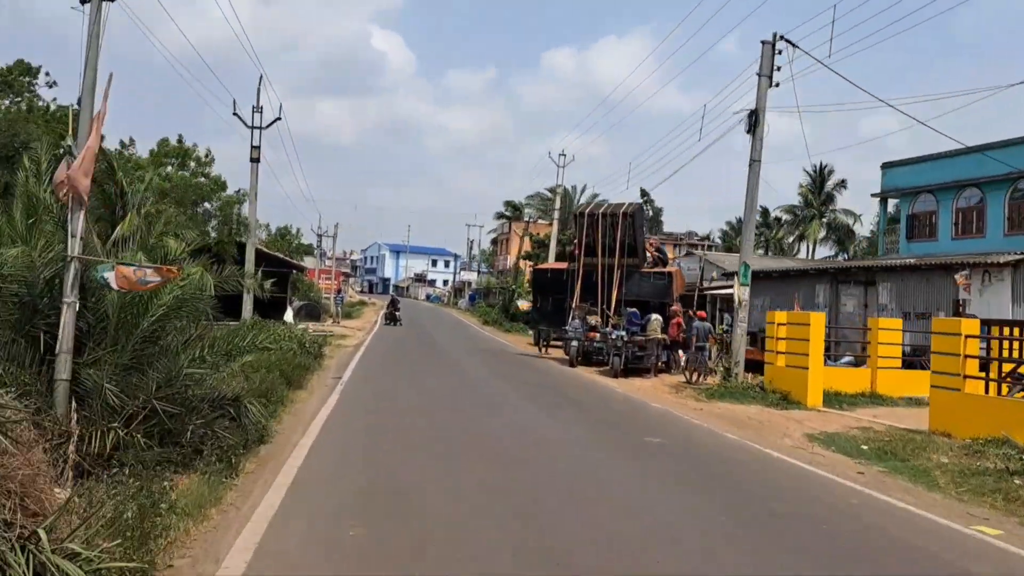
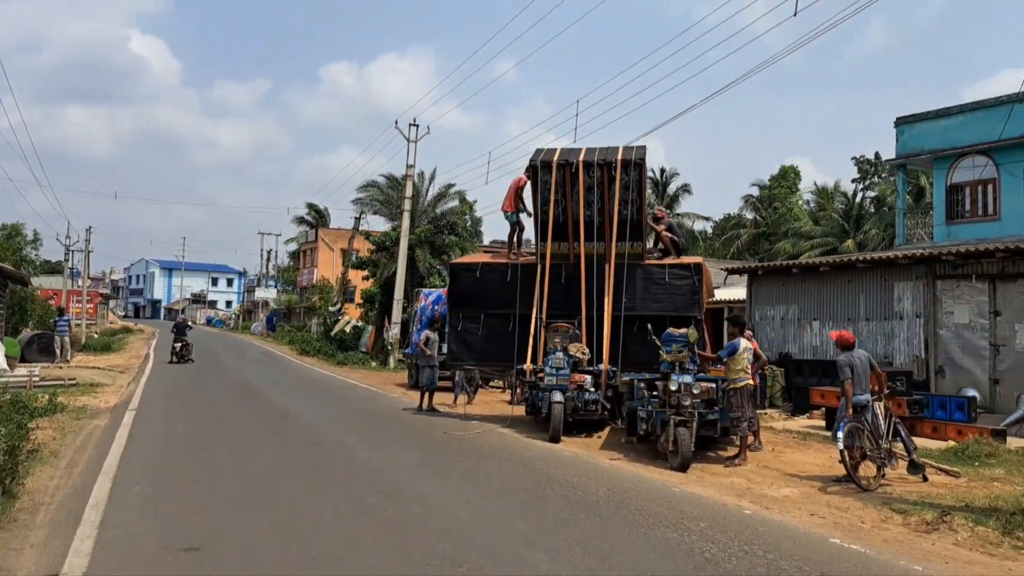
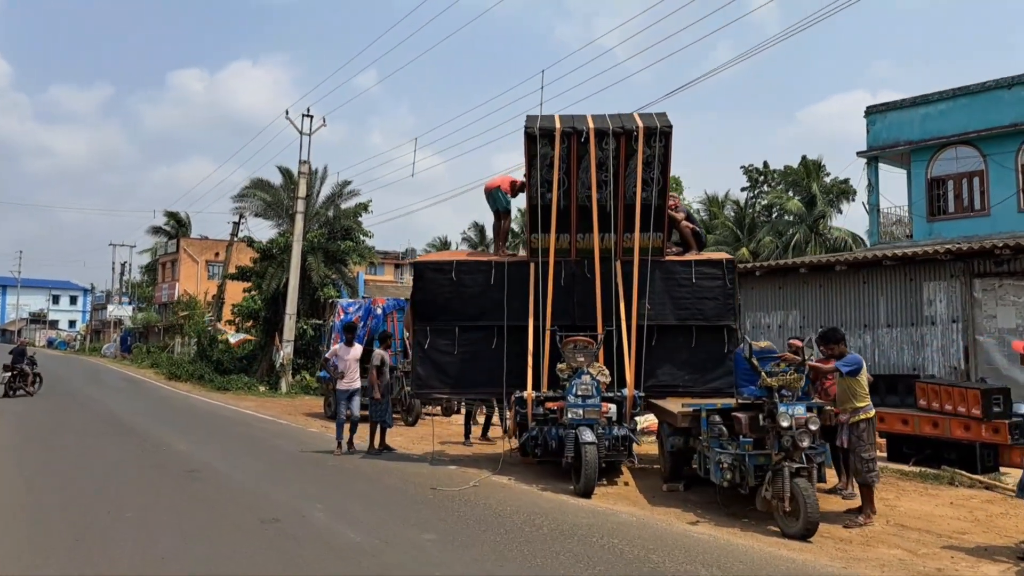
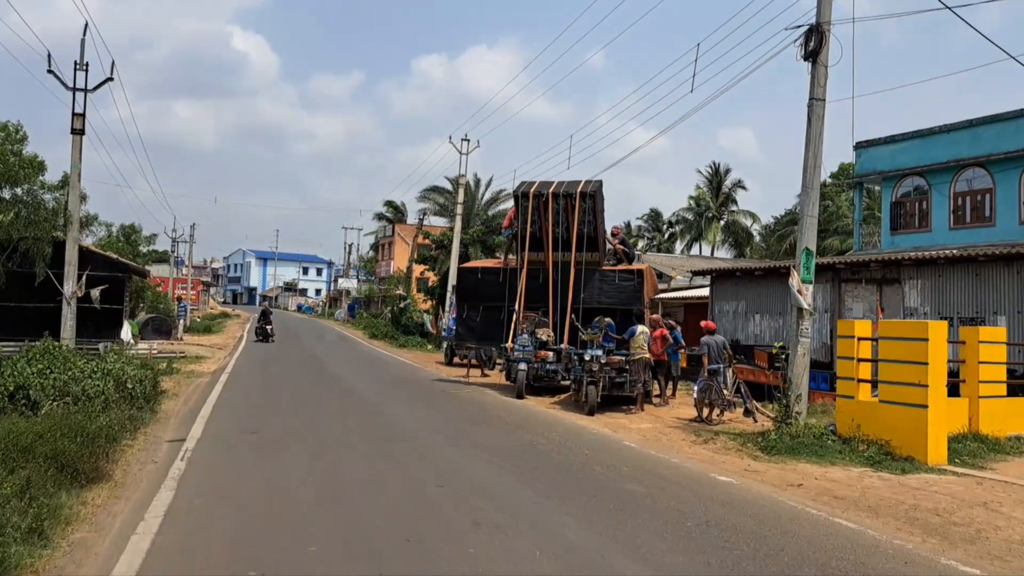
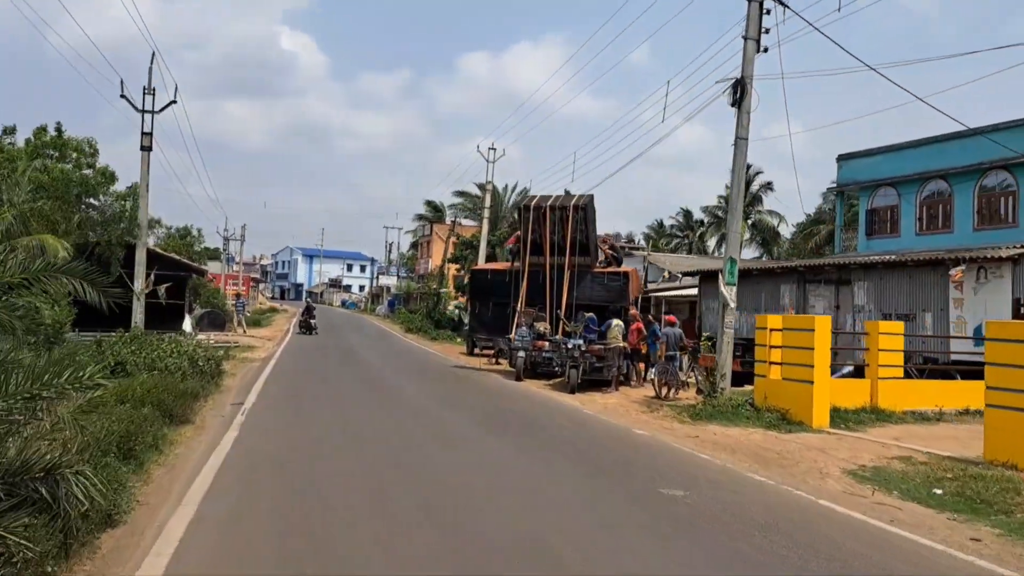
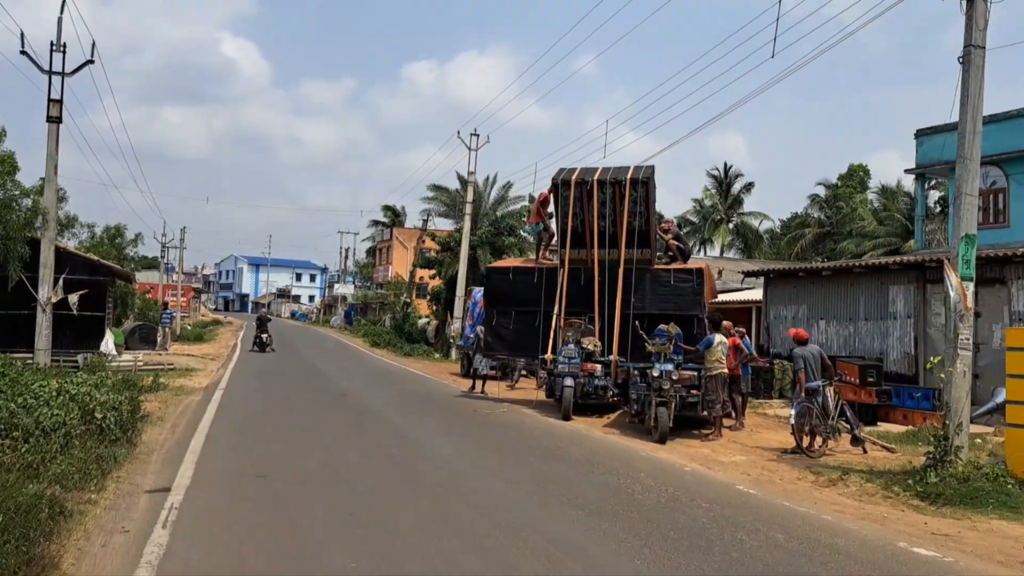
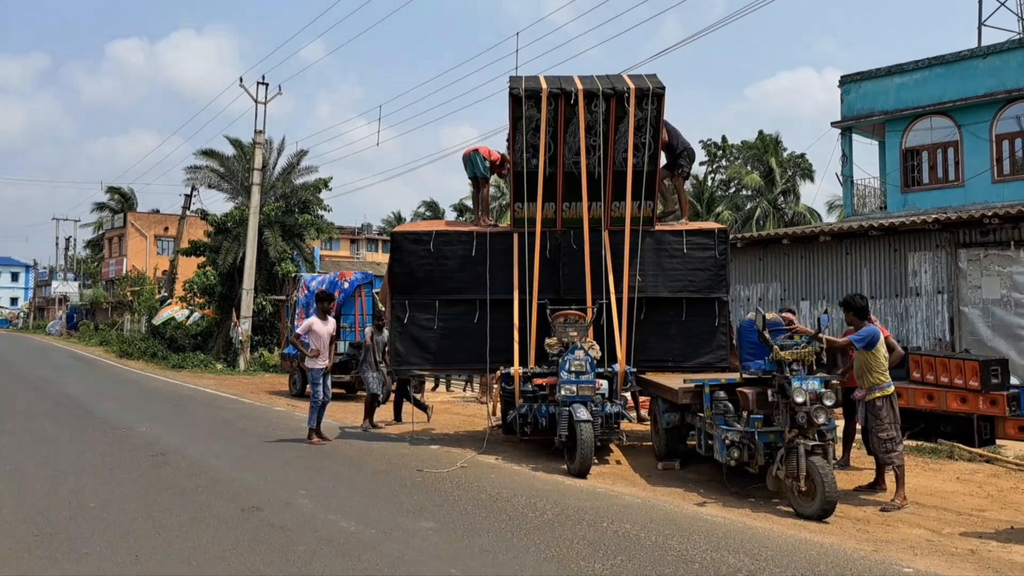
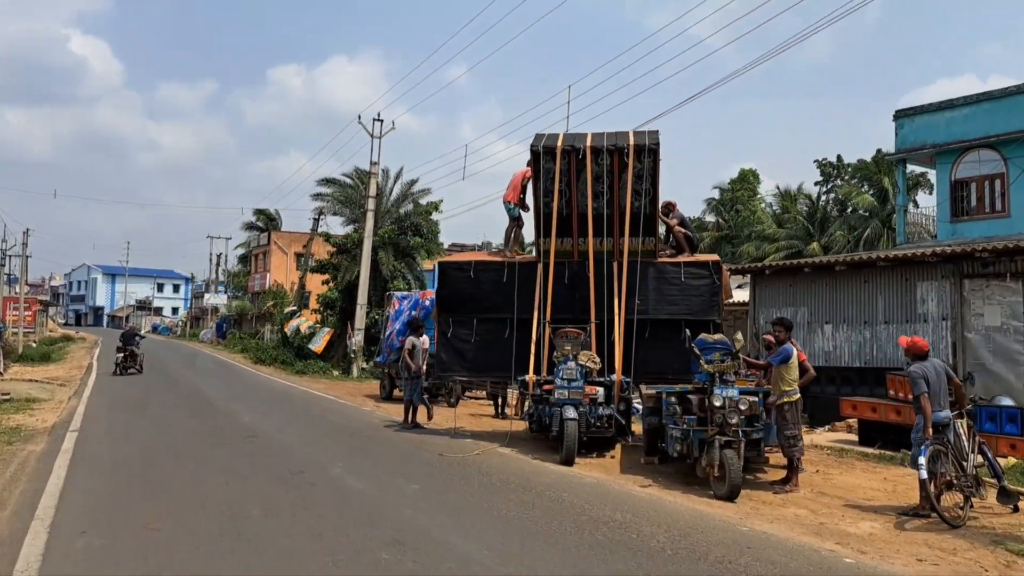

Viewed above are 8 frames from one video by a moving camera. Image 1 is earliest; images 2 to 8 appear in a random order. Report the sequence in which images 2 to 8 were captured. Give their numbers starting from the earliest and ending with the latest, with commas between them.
5, 4, 6, 2, 8, 3, 7
